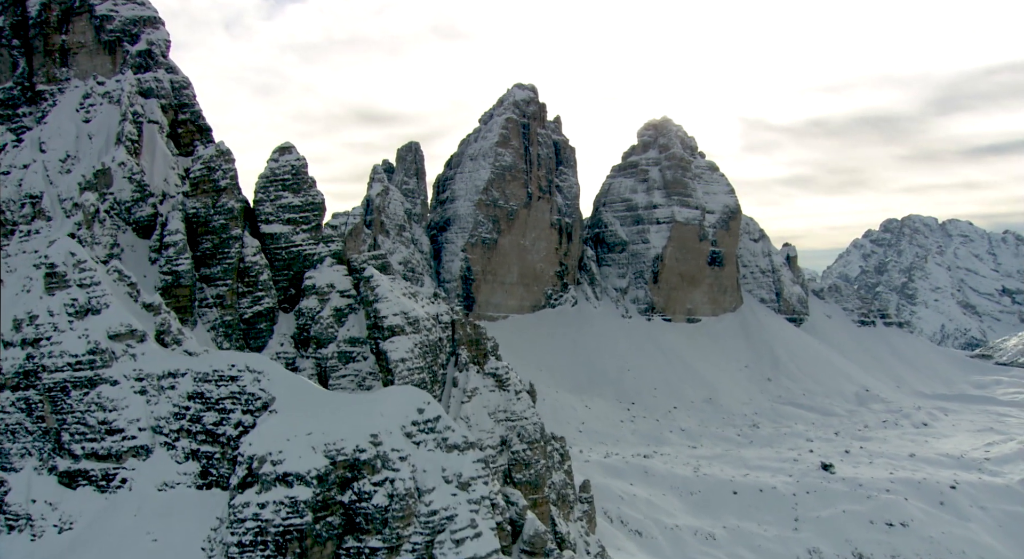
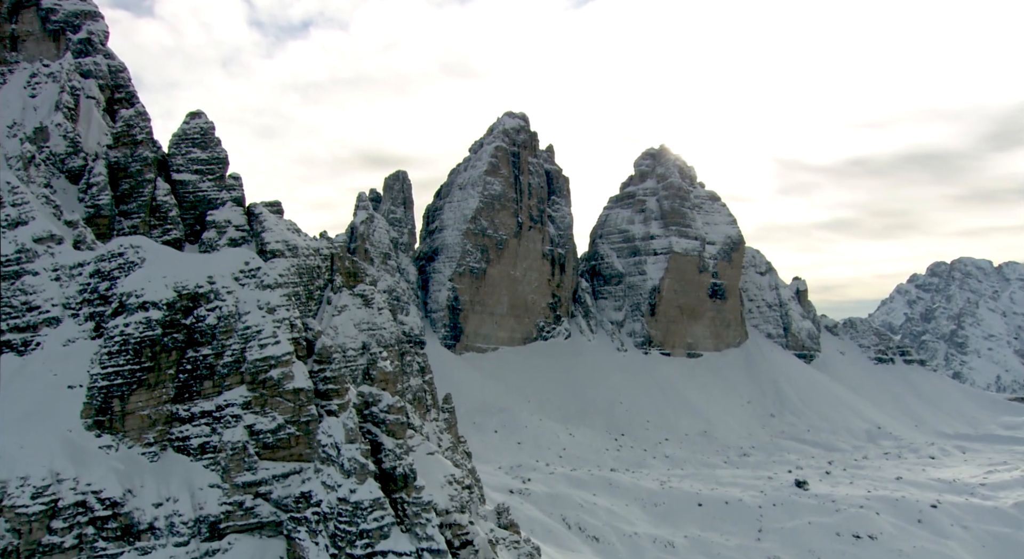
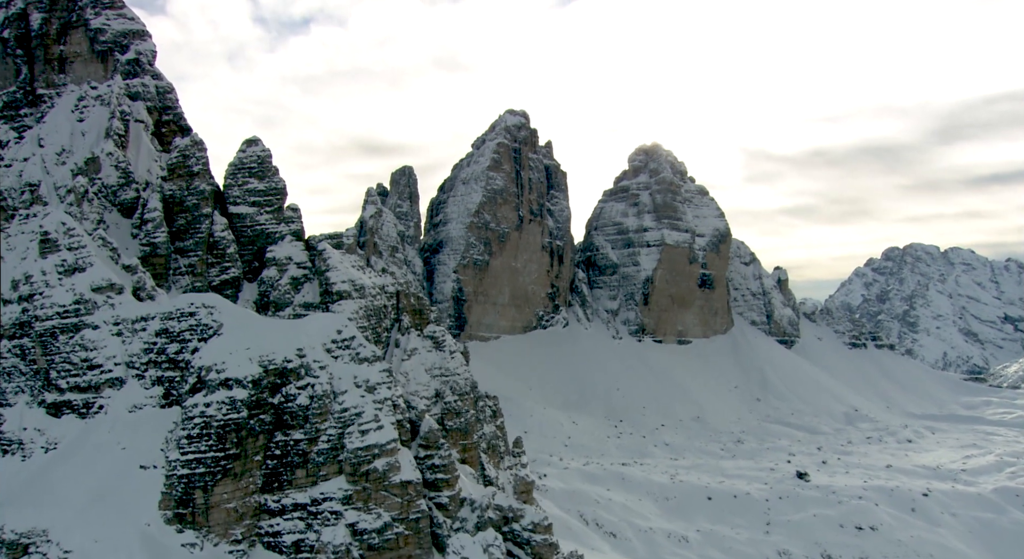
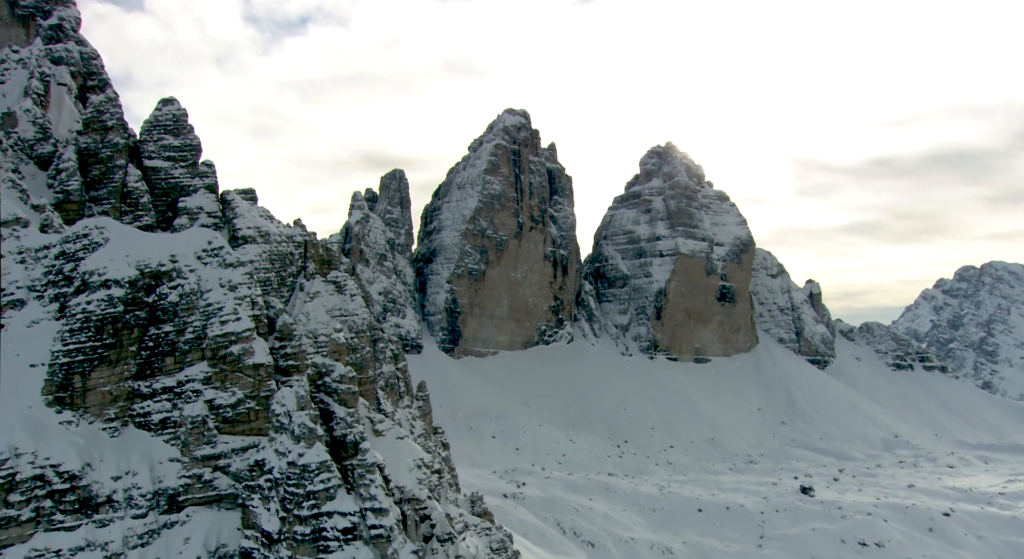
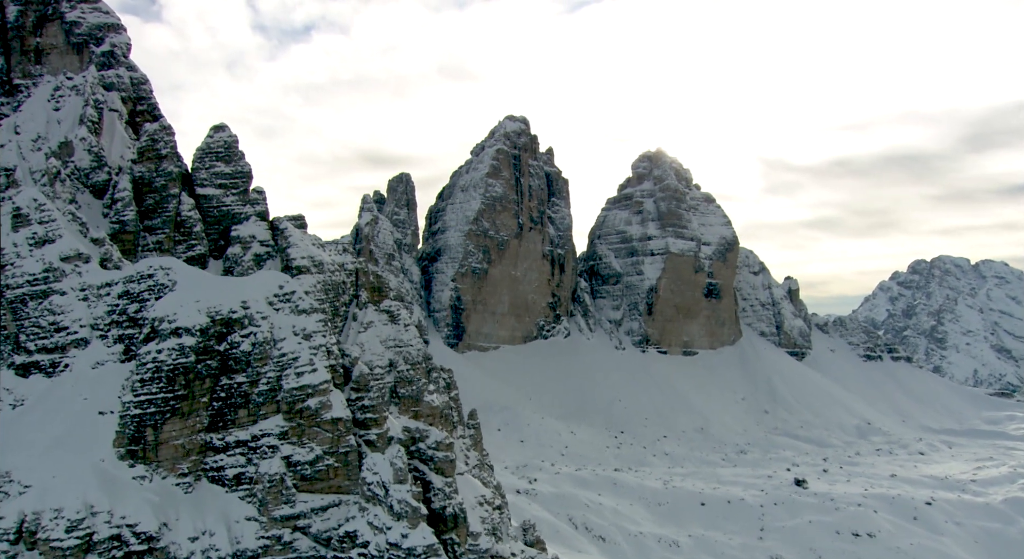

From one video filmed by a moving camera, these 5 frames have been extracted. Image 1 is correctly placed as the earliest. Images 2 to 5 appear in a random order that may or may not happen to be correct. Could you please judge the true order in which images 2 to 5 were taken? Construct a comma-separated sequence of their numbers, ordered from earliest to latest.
3, 5, 2, 4
